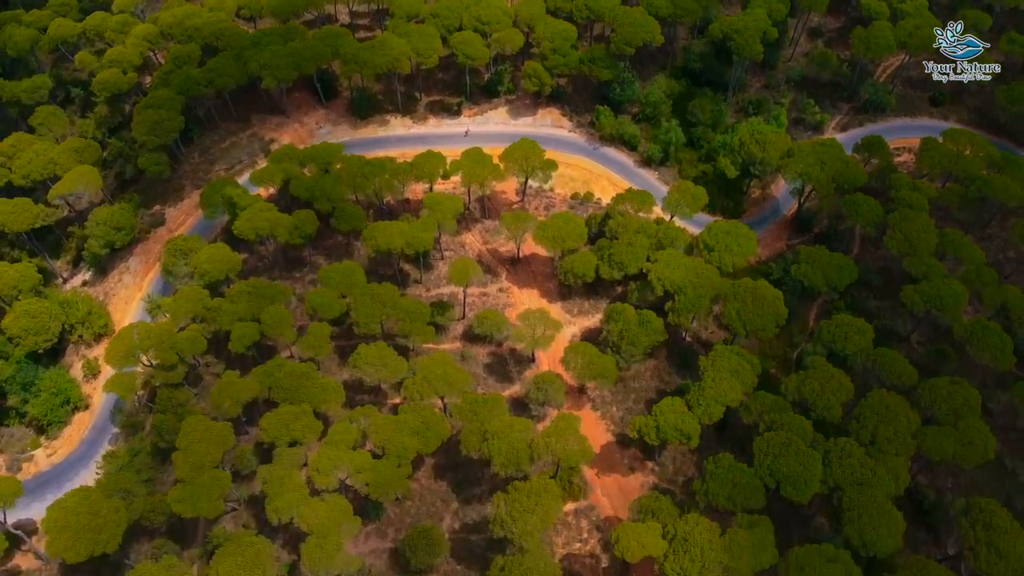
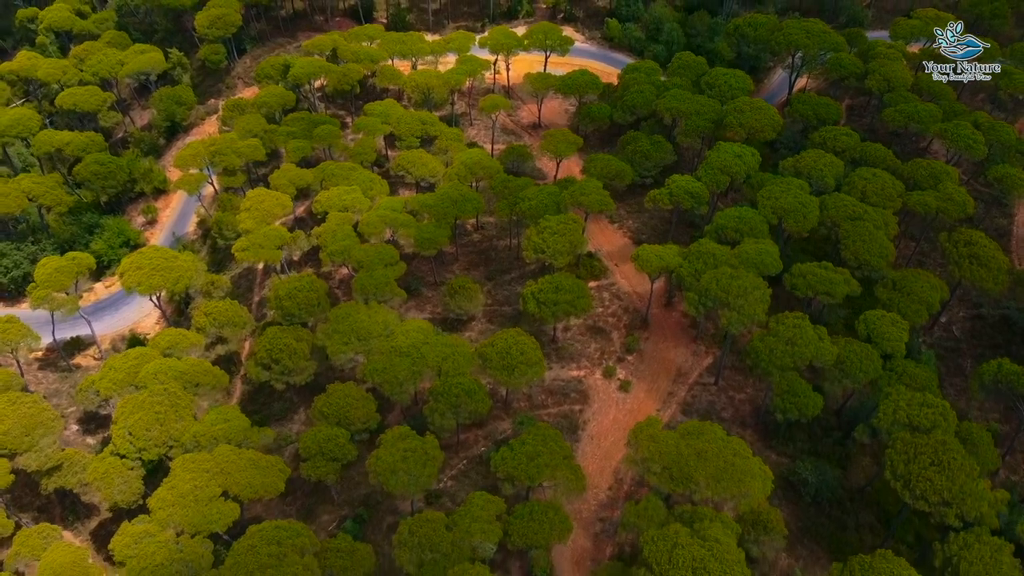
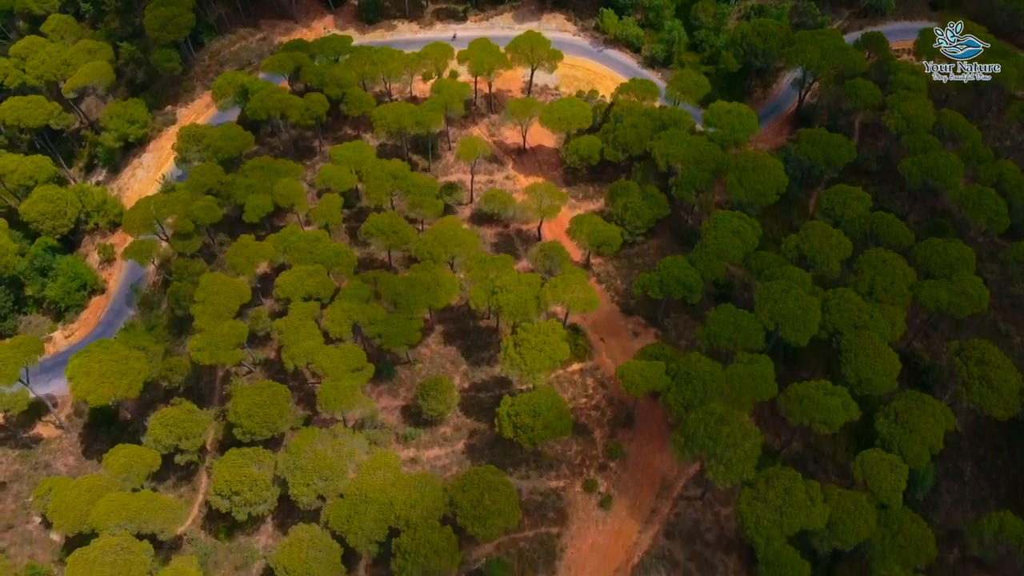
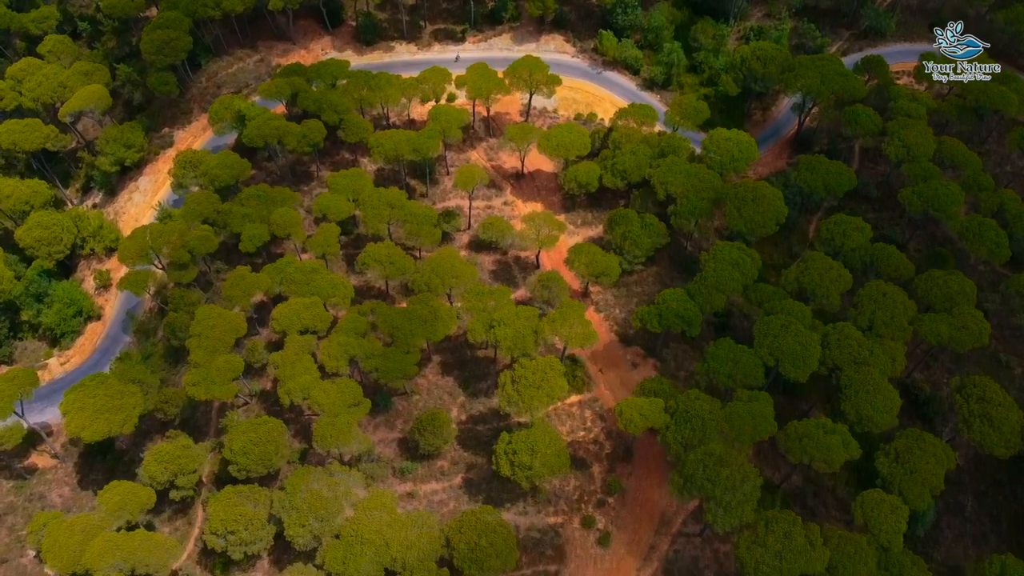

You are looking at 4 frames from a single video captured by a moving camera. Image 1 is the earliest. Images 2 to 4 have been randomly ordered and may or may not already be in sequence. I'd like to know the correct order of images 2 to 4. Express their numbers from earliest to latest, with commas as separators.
4, 3, 2
